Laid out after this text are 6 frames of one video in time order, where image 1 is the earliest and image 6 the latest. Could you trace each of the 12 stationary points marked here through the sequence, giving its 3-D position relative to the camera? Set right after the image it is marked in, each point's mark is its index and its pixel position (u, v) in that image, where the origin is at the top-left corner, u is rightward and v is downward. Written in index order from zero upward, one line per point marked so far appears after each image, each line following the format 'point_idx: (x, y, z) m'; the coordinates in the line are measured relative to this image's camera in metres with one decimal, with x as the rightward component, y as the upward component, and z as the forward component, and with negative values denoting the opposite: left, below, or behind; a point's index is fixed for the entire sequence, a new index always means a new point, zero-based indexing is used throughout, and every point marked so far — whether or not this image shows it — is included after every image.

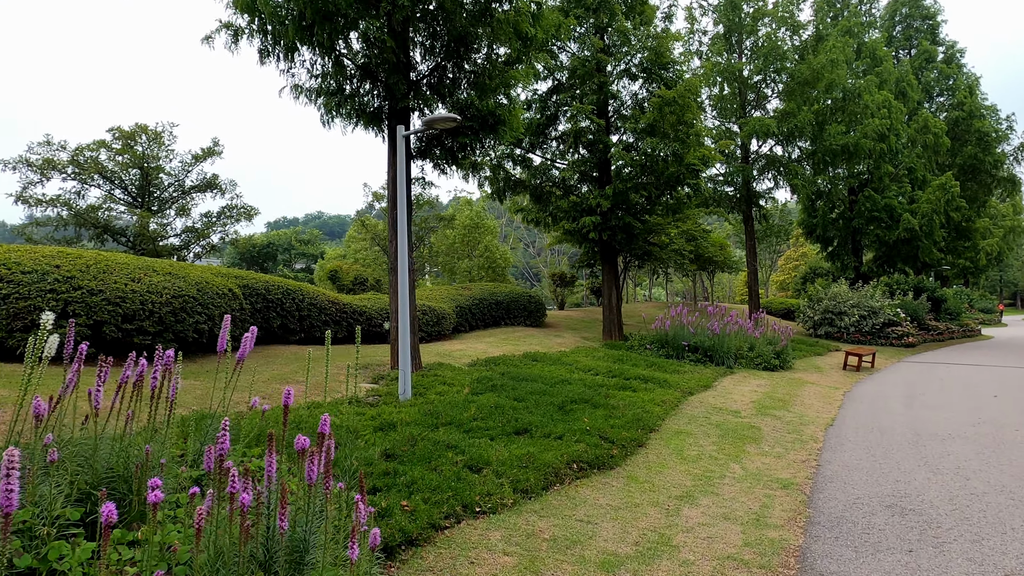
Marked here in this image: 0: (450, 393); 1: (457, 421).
0: (-0.5, -1.0, +6.0) m
1: (-0.4, -1.0, +4.7) m
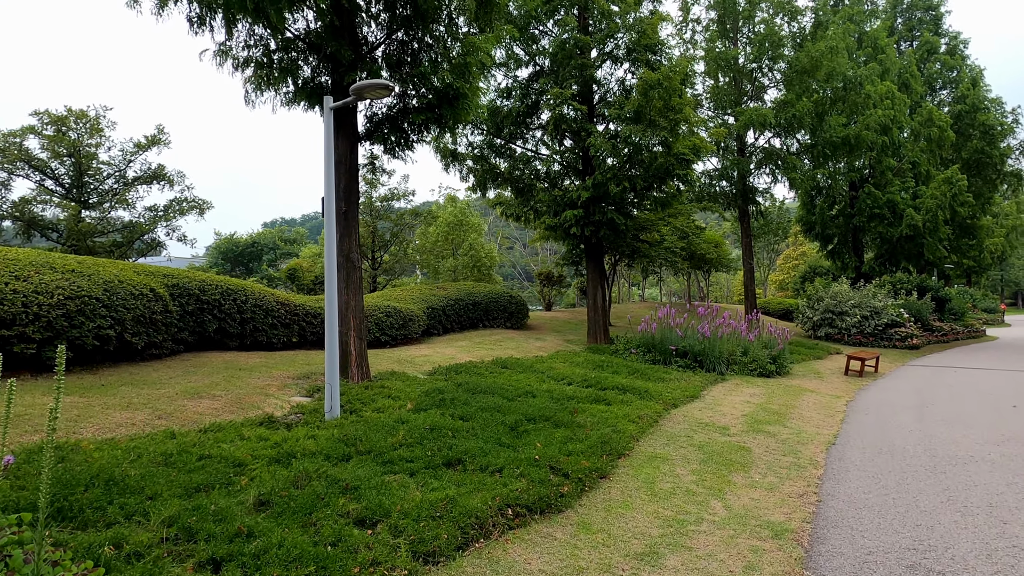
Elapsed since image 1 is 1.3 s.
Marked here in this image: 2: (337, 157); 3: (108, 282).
0: (-0.9, -1.0, +5.2) m
1: (-0.8, -0.9, +3.8) m
2: (-1.7, +1.3, +6.5) m
3: (-3.6, 0.0, +5.9) m
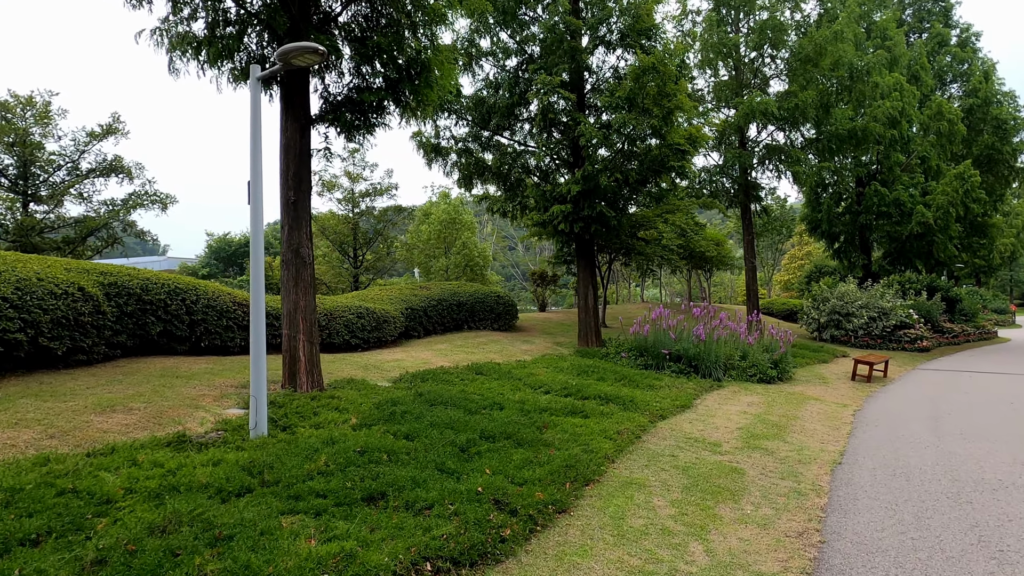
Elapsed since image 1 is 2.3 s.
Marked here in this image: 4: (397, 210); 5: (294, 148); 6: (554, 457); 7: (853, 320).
0: (-1.2, -0.9, +4.5) m
1: (-1.1, -0.9, +3.2) m
2: (-2.0, +1.3, +5.9) m
3: (-3.9, +0.1, +5.2) m
4: (-2.4, +1.6, +13.6) m
5: (-2.0, +1.3, +5.9) m
6: (+0.3, -1.1, +4.1) m
7: (+7.8, -0.7, +15.0) m
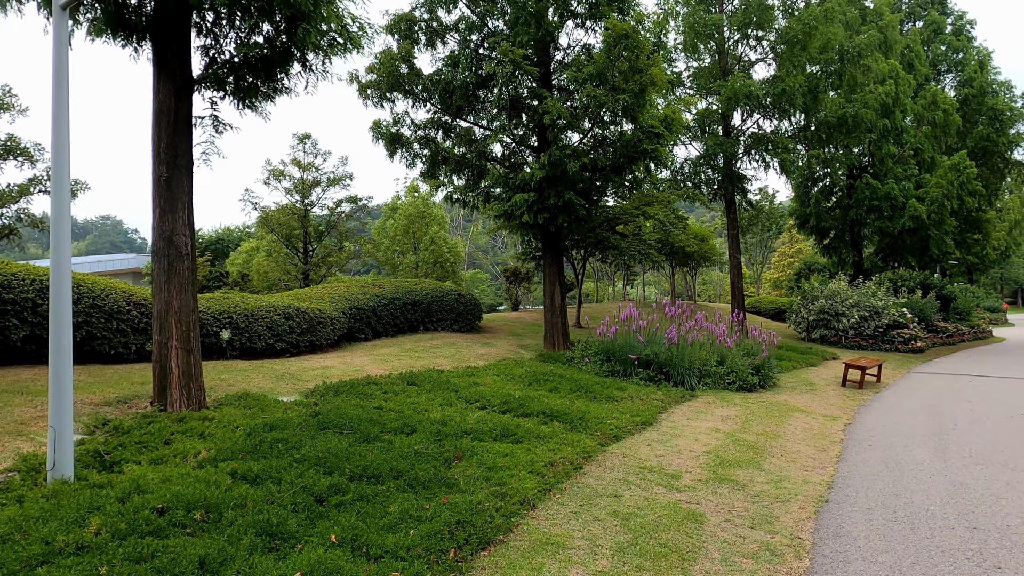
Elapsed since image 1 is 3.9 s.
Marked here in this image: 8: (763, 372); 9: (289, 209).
0: (-1.8, -0.9, +3.5) m
1: (-1.6, -0.9, +2.1) m
2: (-2.6, +1.4, +4.8) m
3: (-4.5, +0.1, +4.2) m
4: (-3.1, +1.7, +12.6) m
5: (-2.5, +1.3, +4.8) m
6: (-0.3, -1.0, +3.1) m
7: (+7.1, -0.7, +14.1) m
8: (+3.2, -1.0, +8.2) m
9: (-4.1, +1.4, +12.0) m
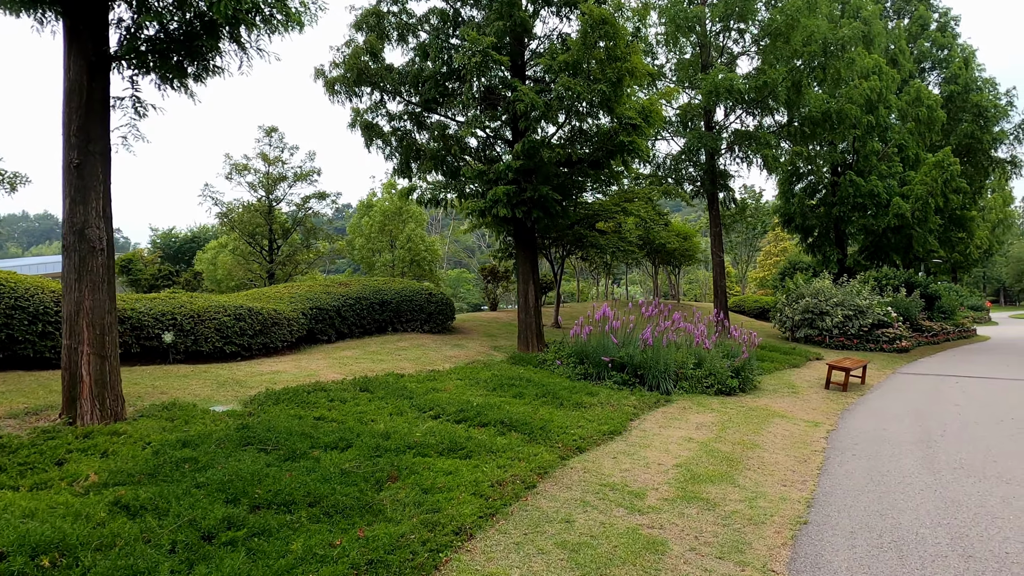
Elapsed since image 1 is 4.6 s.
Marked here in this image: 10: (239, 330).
0: (-2.1, -0.9, +3.0) m
1: (-1.9, -0.9, +1.7) m
2: (-2.9, +1.4, +4.4) m
3: (-4.8, +0.1, +3.6) m
4: (-3.5, +1.7, +12.1) m
5: (-2.9, +1.3, +4.4) m
6: (-0.6, -1.0, +2.6) m
7: (+6.7, -0.7, +13.8) m
8: (+2.8, -1.0, +7.8) m
9: (-4.5, +1.5, +11.5) m
10: (-3.1, -0.5, +7.3) m
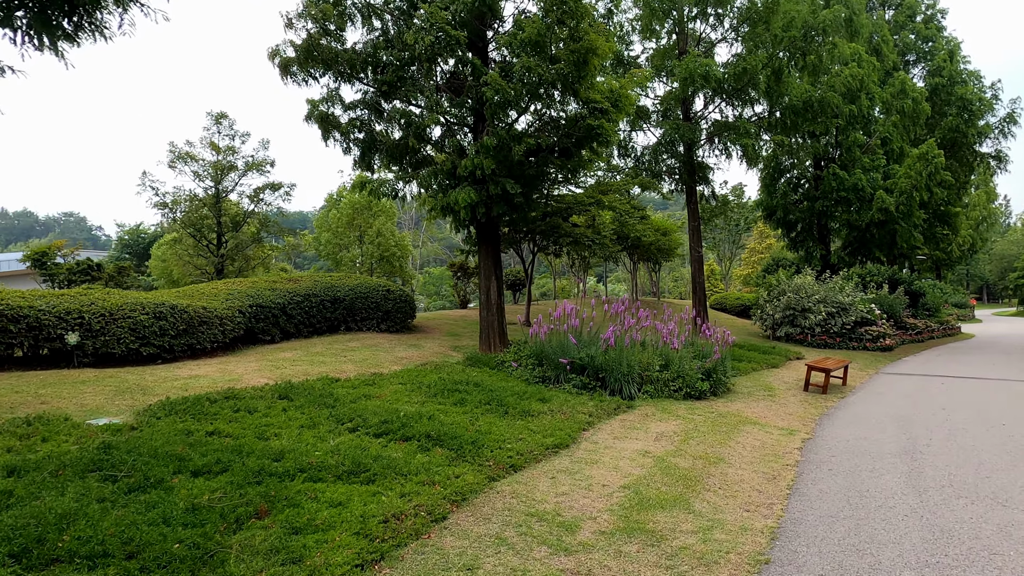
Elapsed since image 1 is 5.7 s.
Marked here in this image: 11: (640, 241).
0: (-2.5, -0.9, +2.4) m
1: (-2.3, -0.9, +1.0) m
2: (-3.4, +1.4, +3.7) m
3: (-5.2, +0.1, +2.9) m
4: (-4.1, +1.7, +11.4) m
5: (-3.3, +1.3, +3.7) m
6: (-1.0, -1.0, +2.0) m
7: (+6.0, -0.6, +13.3) m
8: (+2.3, -1.0, +7.3) m
9: (-5.1, +1.5, +10.7) m
10: (-3.6, -0.4, +6.6) m
11: (+3.3, +1.2, +16.5) m
